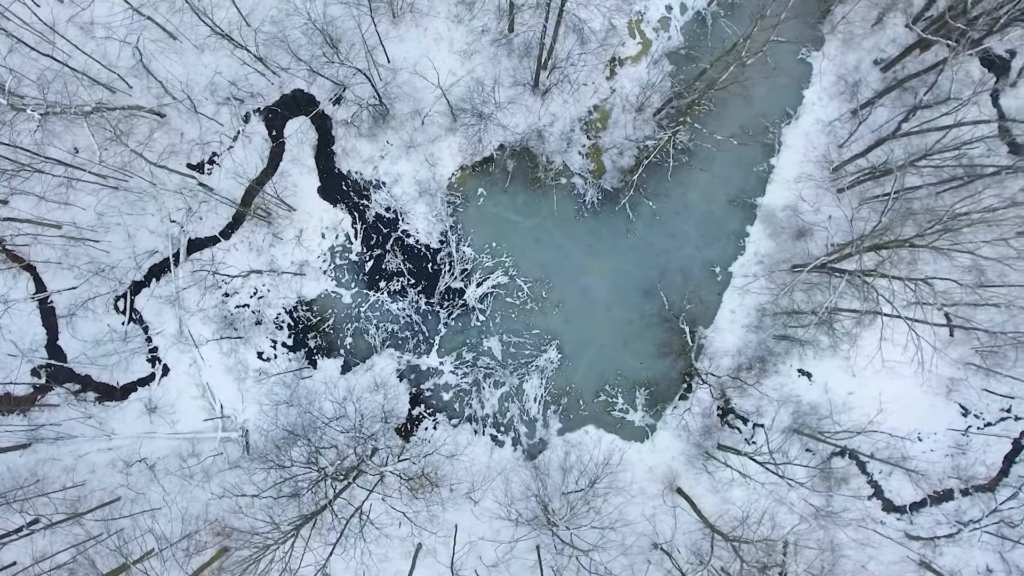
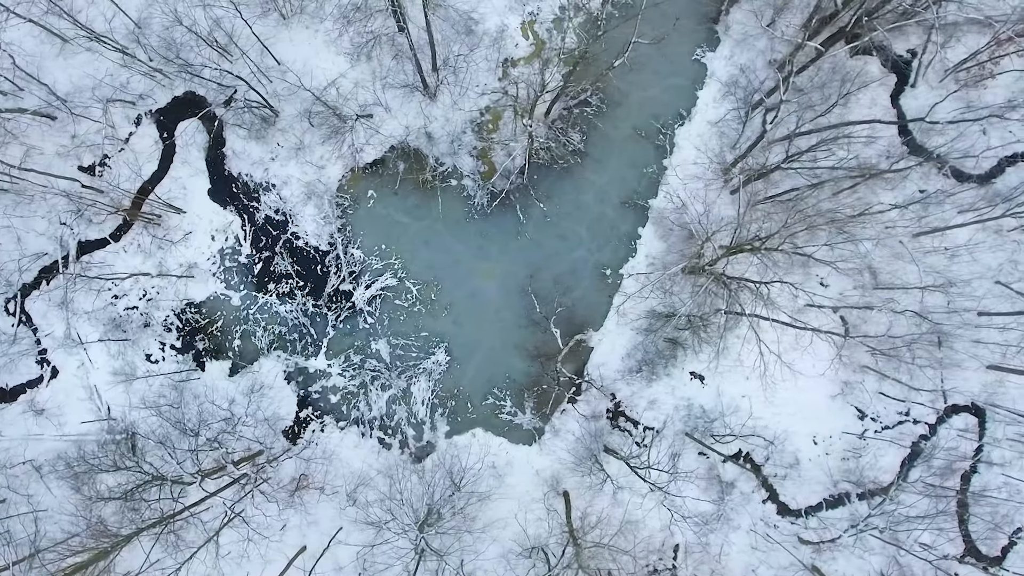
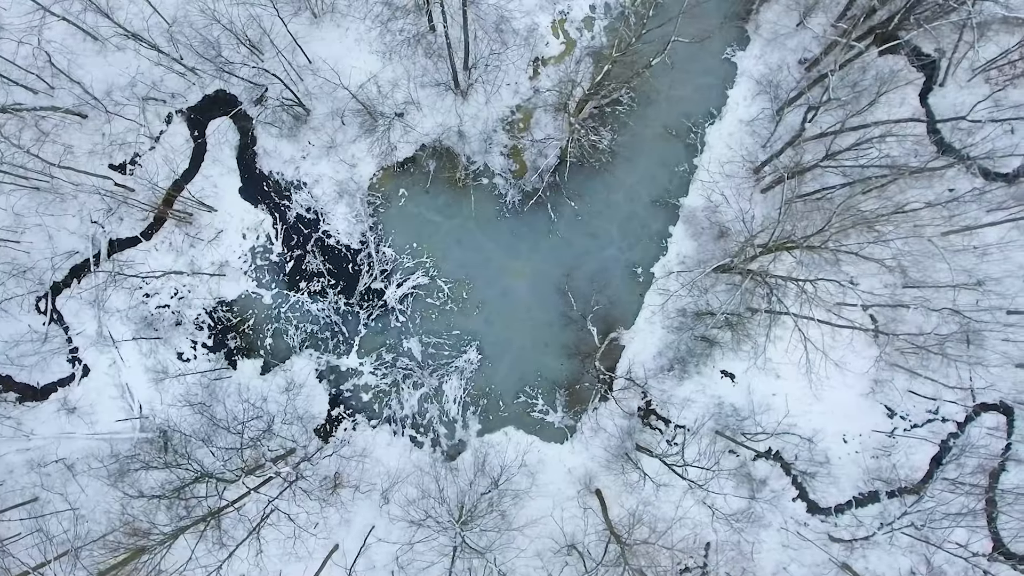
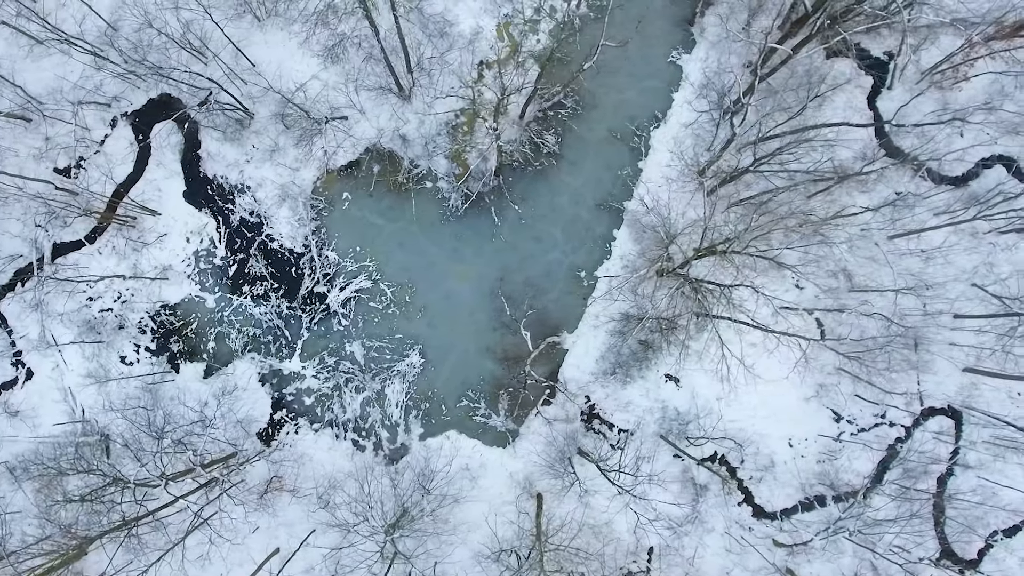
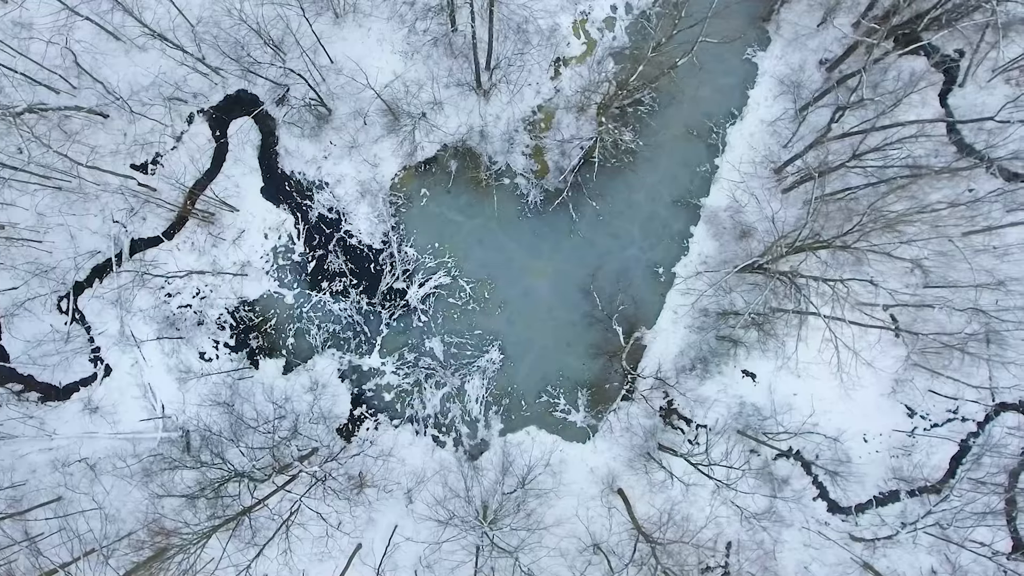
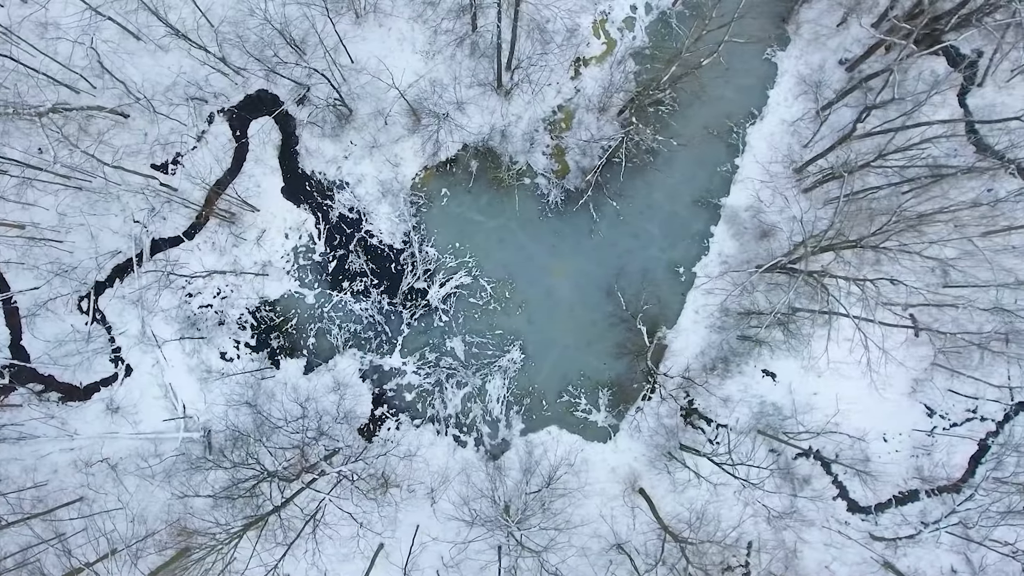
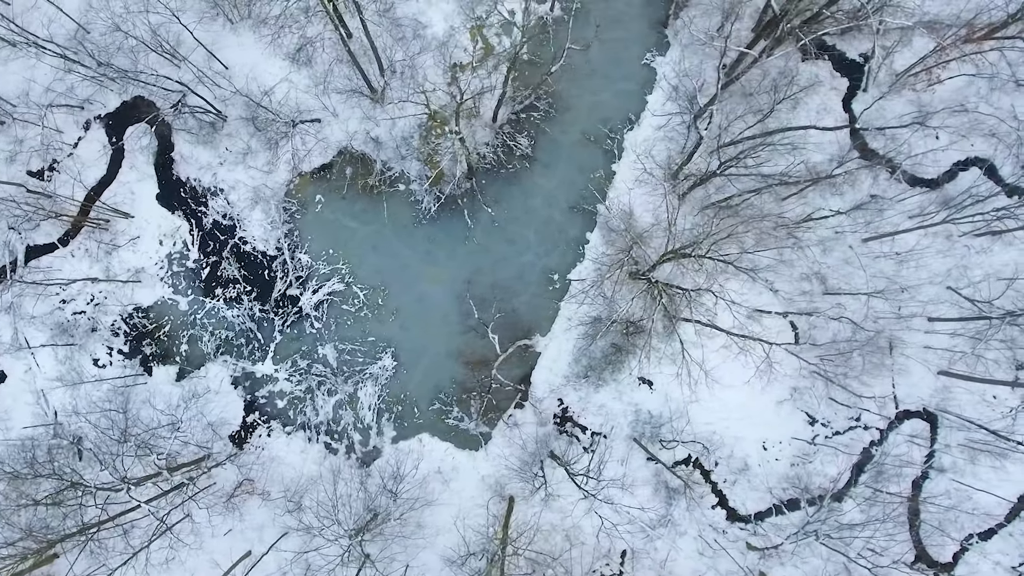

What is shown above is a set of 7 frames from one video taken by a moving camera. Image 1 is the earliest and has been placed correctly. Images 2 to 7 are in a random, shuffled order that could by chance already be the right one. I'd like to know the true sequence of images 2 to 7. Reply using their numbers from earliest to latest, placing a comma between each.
6, 5, 3, 2, 4, 7
